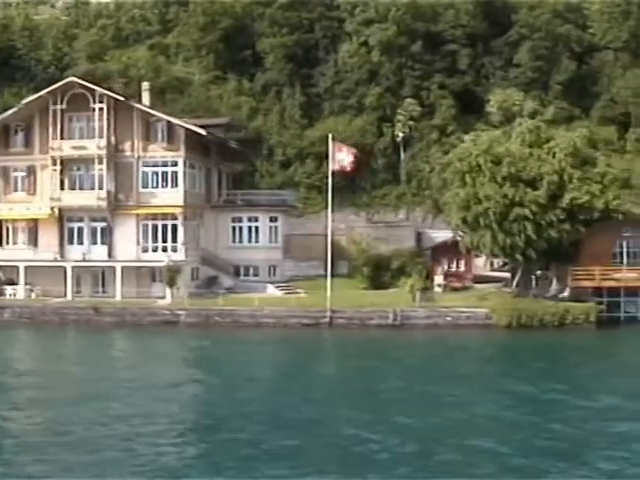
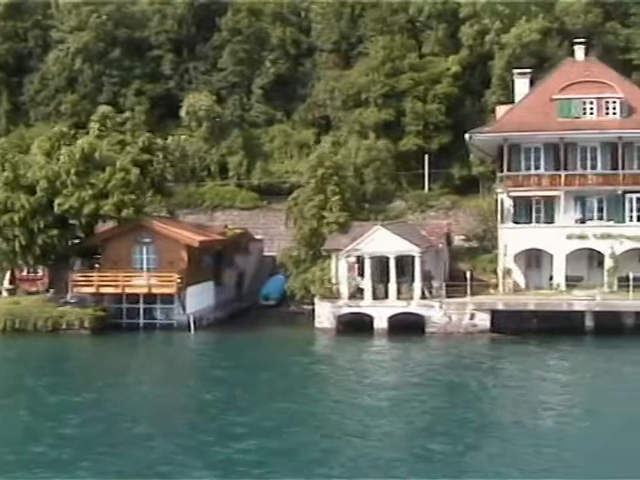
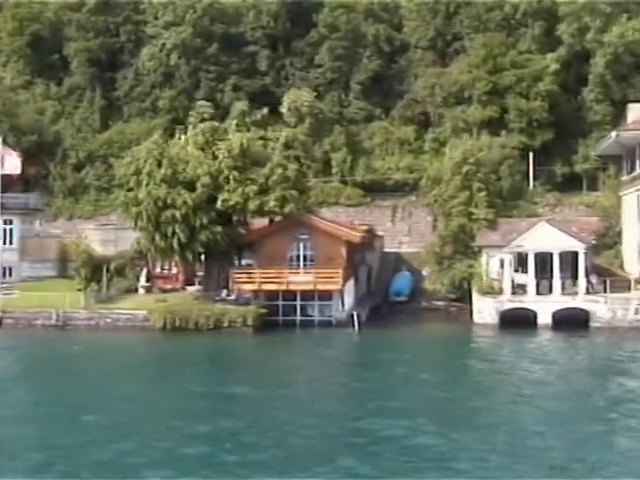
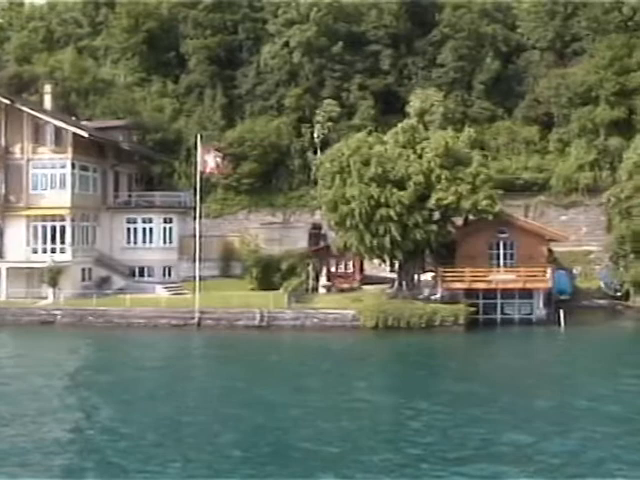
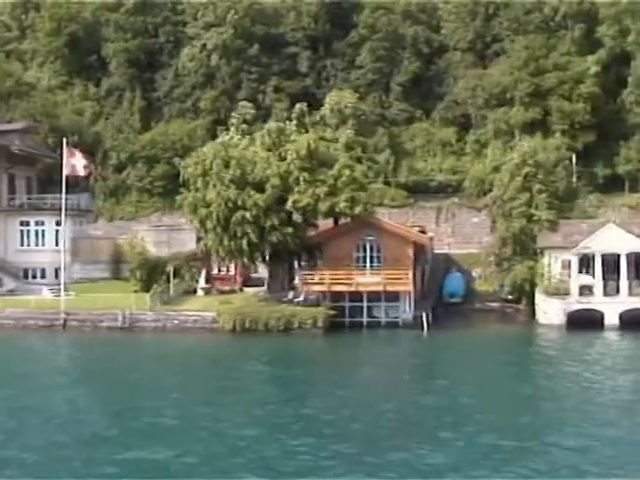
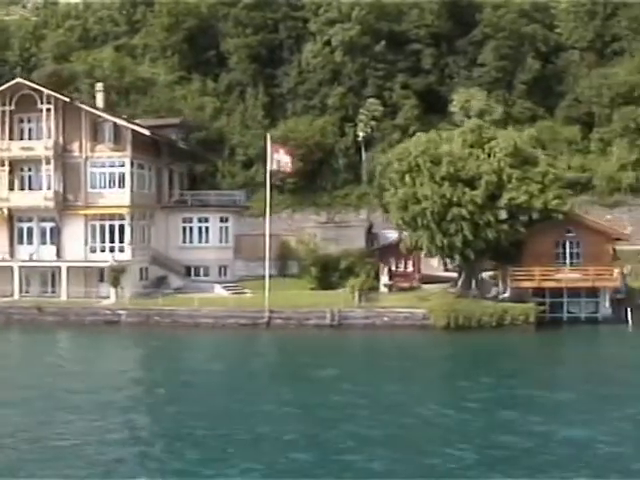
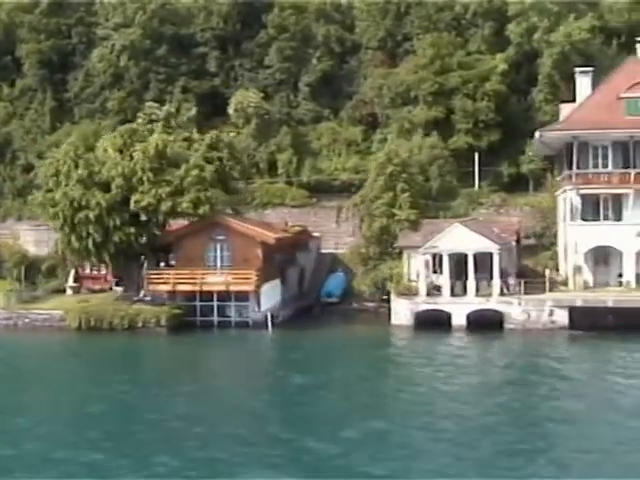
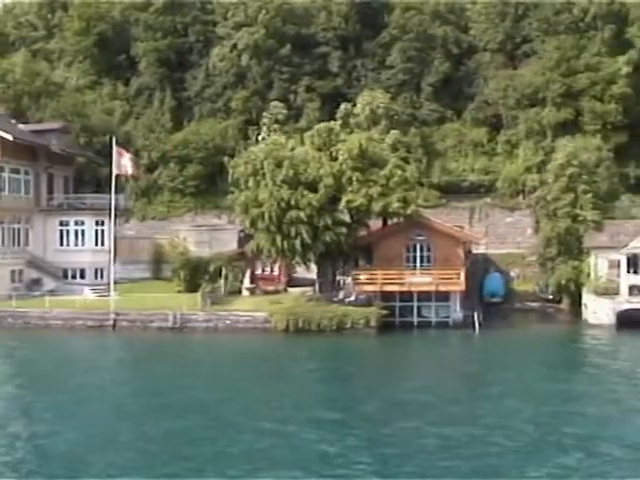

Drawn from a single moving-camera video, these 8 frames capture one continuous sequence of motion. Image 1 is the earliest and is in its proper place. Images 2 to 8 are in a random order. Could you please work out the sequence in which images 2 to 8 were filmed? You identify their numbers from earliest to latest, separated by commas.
6, 4, 8, 5, 3, 7, 2
